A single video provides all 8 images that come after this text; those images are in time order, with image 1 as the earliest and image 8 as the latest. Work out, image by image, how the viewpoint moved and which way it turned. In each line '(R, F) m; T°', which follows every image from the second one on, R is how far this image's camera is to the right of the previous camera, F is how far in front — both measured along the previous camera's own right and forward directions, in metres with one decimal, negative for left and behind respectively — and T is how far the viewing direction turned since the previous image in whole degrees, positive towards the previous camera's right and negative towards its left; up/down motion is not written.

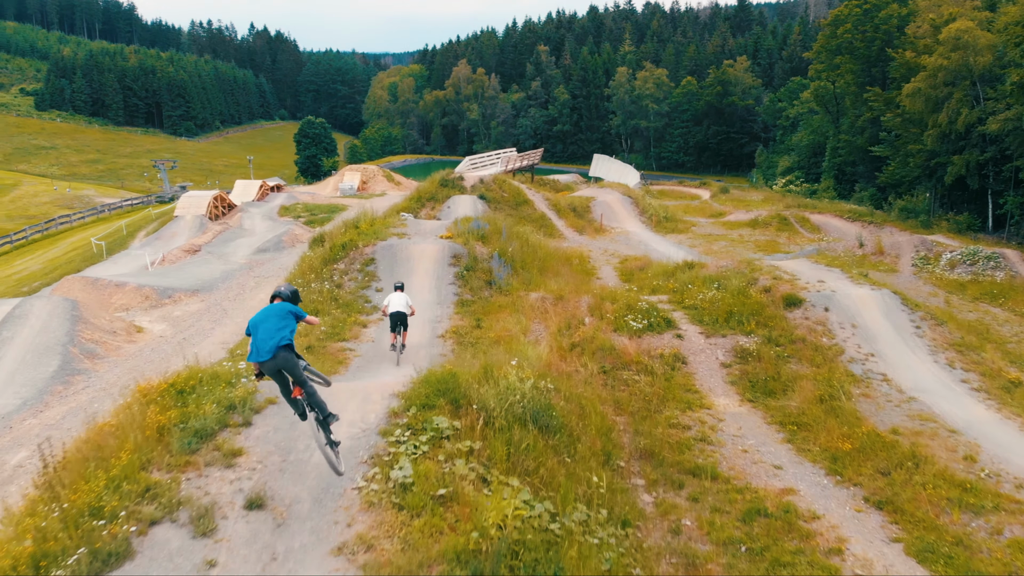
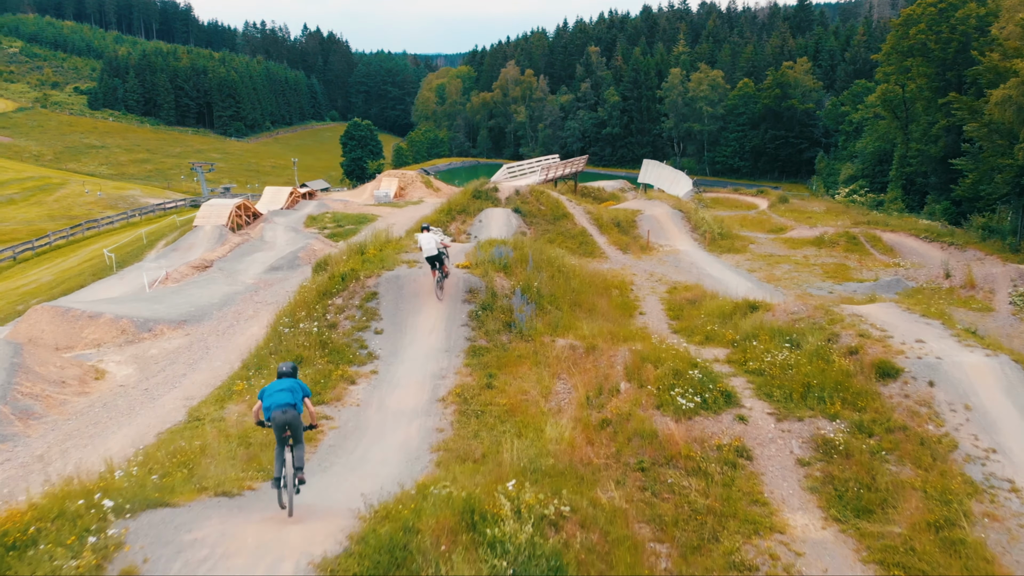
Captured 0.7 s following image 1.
(+0.4, +2.7) m; -3°
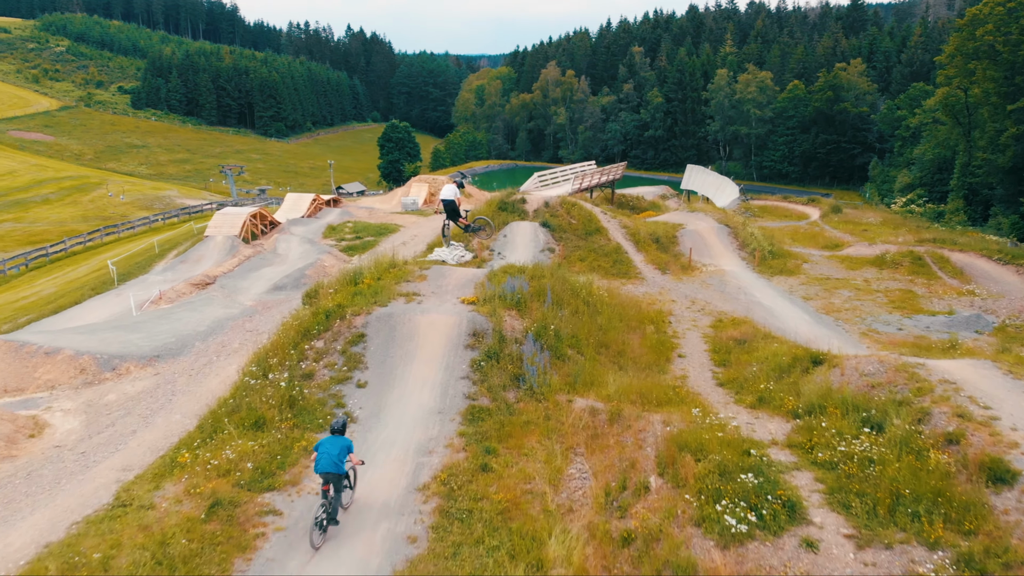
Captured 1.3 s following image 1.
(+0.4, +2.4) m; -3°
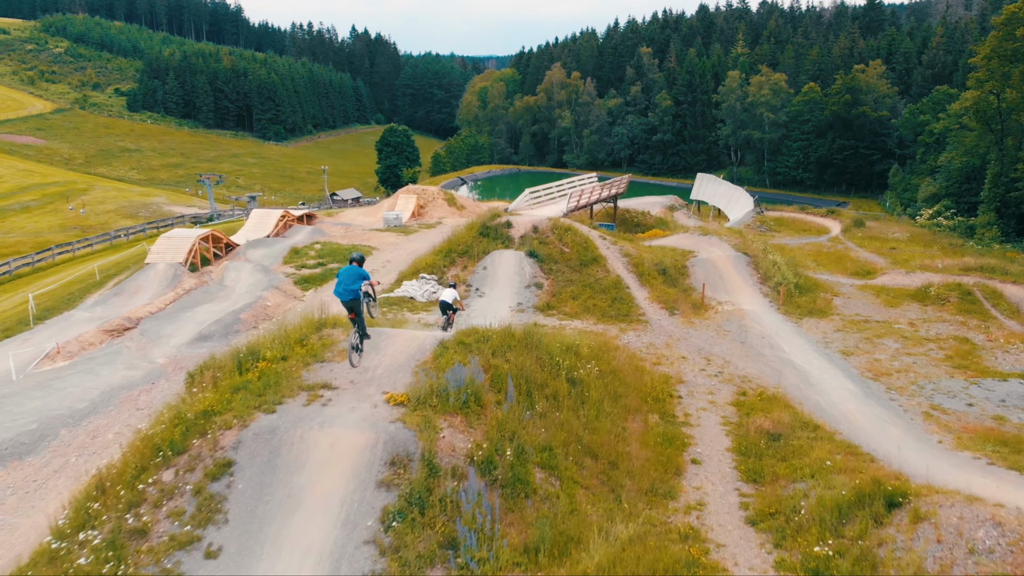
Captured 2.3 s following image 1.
(+0.7, +4.0) m; -1°
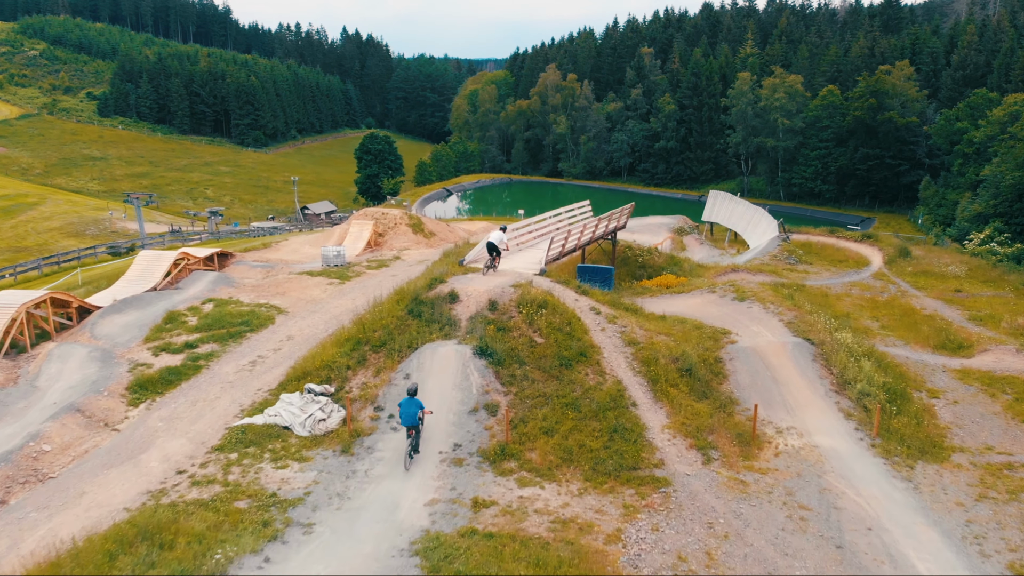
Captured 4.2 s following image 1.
(+1.0, +8.1) m; 0°
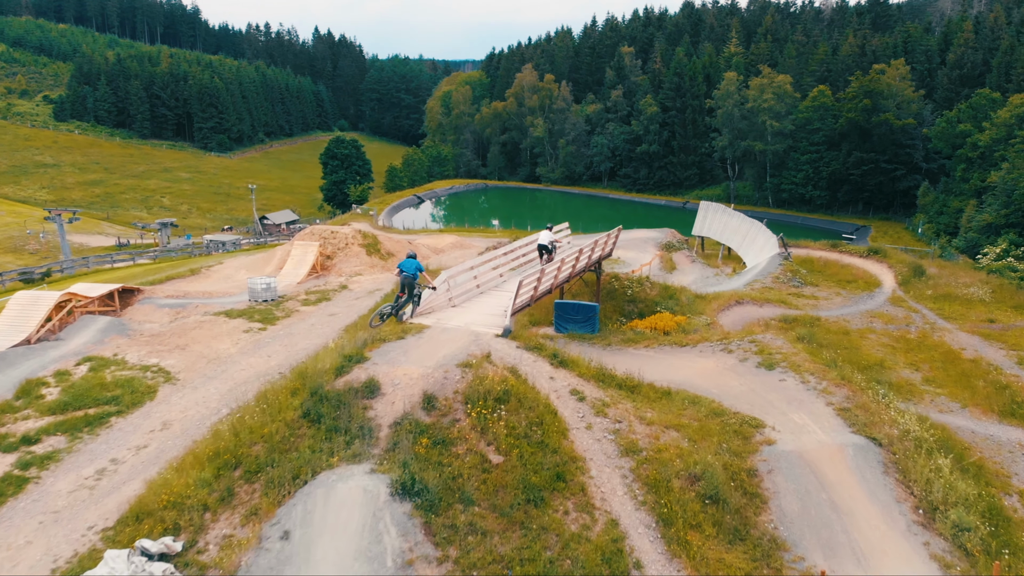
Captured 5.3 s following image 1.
(+0.4, +4.8) m; +1°
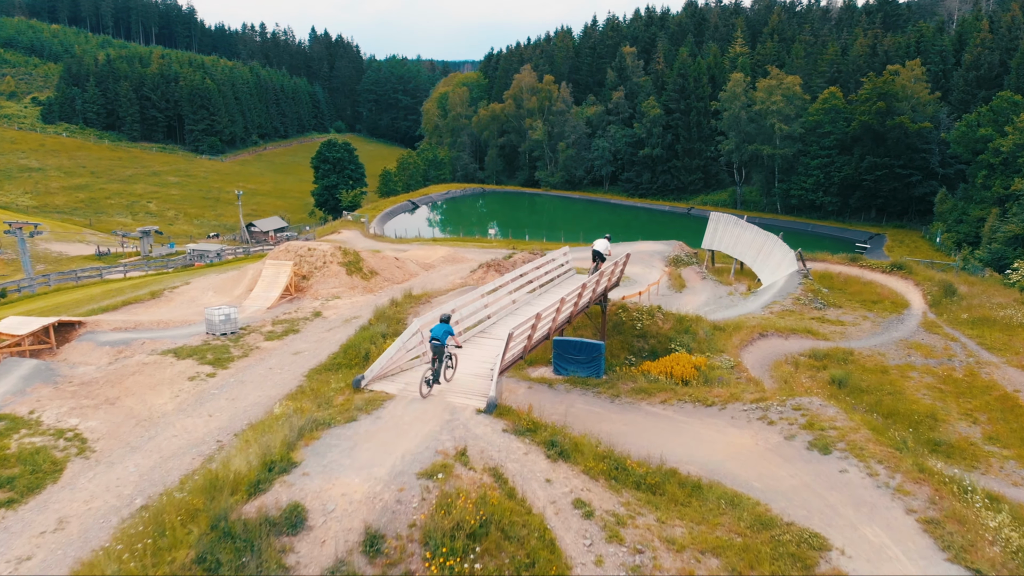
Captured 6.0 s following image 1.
(+0.2, +3.1) m; 0°
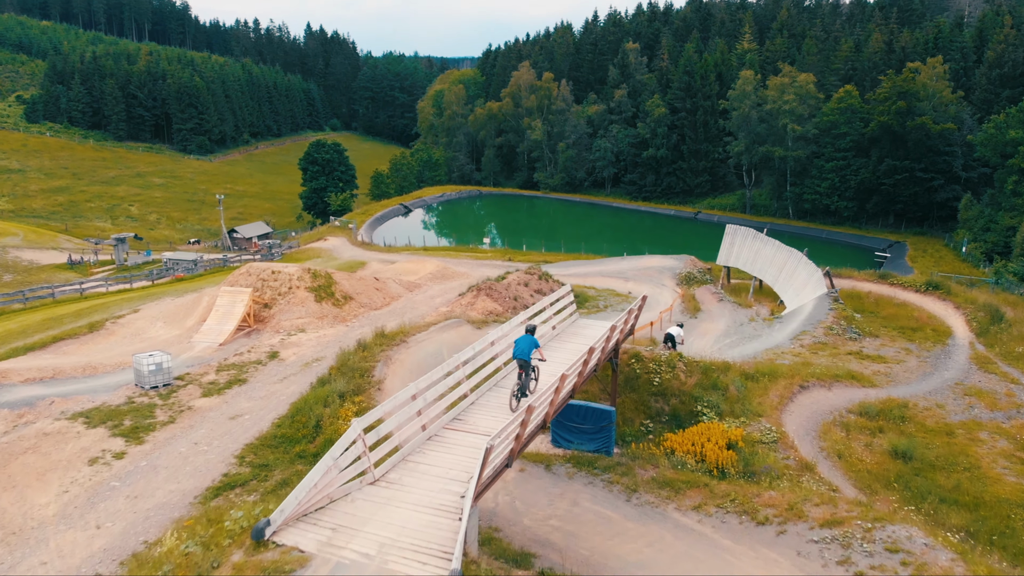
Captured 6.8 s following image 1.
(+0.2, +3.8) m; 0°
